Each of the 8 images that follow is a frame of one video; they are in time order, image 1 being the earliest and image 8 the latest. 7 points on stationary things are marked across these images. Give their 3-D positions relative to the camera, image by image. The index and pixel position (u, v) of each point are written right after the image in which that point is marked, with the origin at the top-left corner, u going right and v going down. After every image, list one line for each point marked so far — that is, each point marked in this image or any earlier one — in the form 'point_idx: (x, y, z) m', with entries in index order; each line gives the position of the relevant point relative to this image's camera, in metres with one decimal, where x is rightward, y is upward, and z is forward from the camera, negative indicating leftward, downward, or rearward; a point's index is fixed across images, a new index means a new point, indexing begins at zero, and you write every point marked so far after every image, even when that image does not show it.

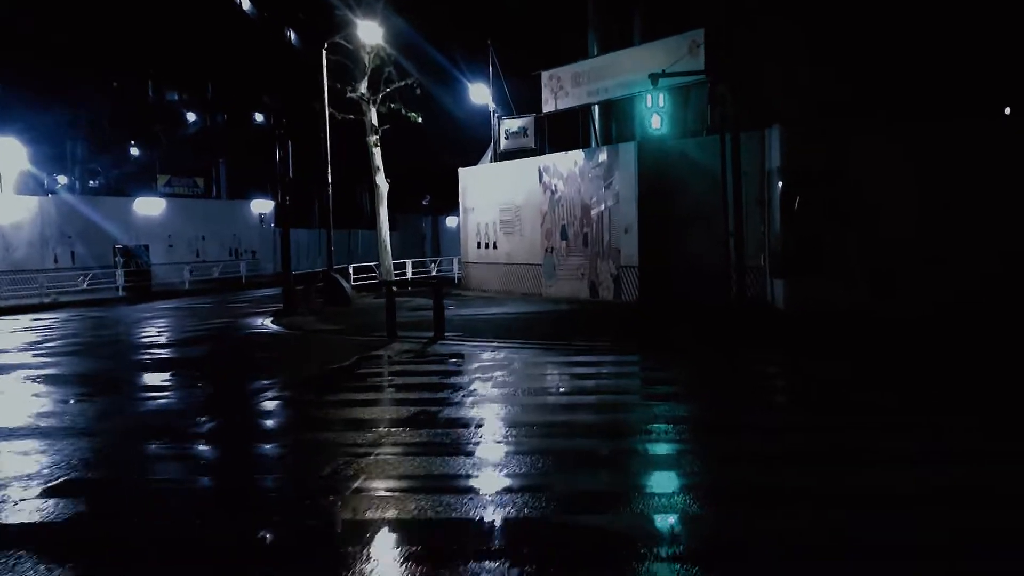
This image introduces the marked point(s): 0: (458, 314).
0: (-1.1, -0.5, +19.3) m
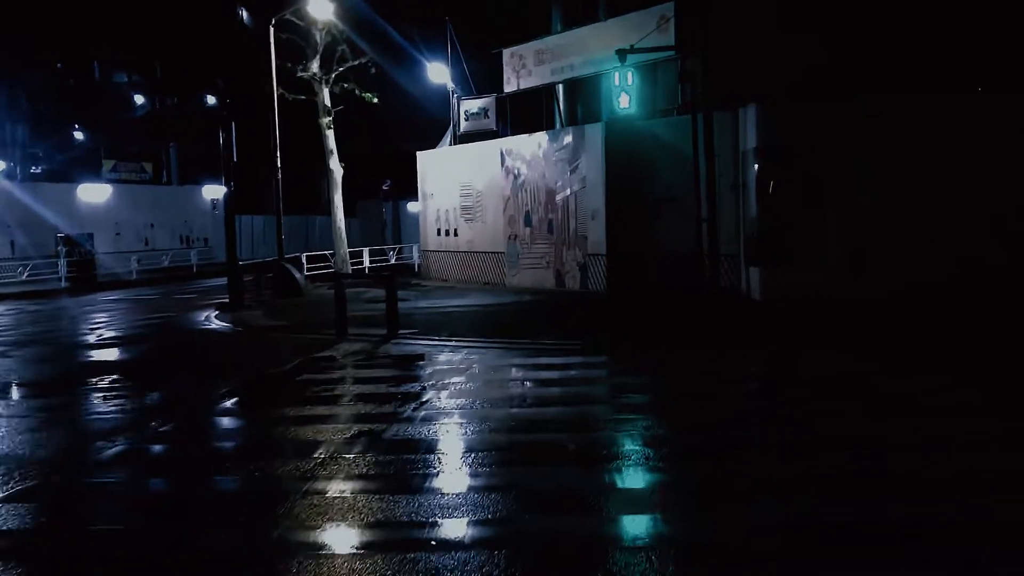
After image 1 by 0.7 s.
0: (-1.8, -0.3, +18.2) m
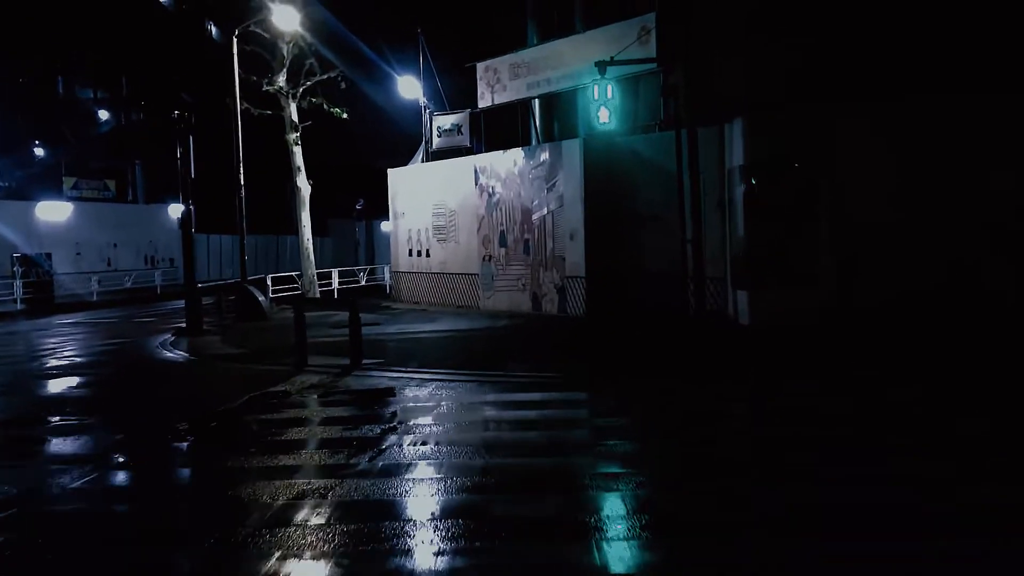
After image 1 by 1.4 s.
0: (-2.2, -0.8, +17.2) m
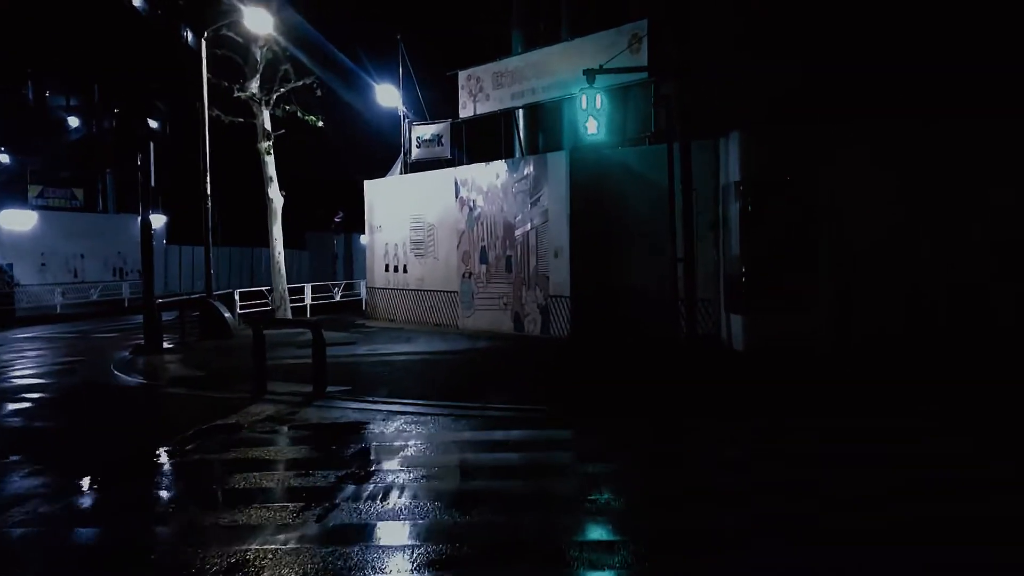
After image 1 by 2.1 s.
0: (-2.6, -1.1, +16.1) m
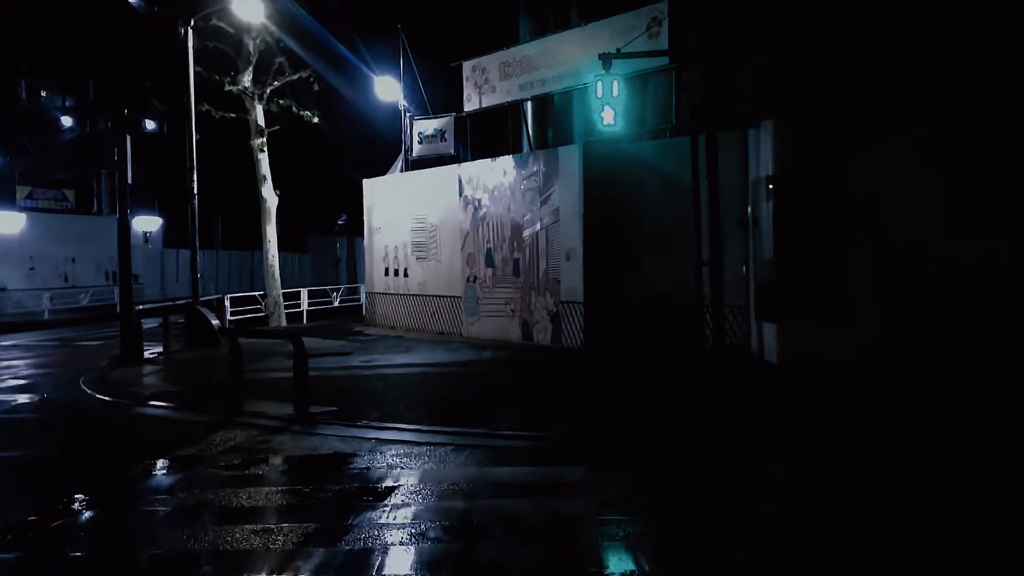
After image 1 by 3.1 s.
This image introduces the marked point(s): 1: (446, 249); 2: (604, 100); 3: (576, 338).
0: (-2.4, -1.1, +14.7) m
1: (-1.3, +0.8, +19.3) m
2: (+1.3, +2.7, +14.1) m
3: (+1.0, -0.8, +16.0) m
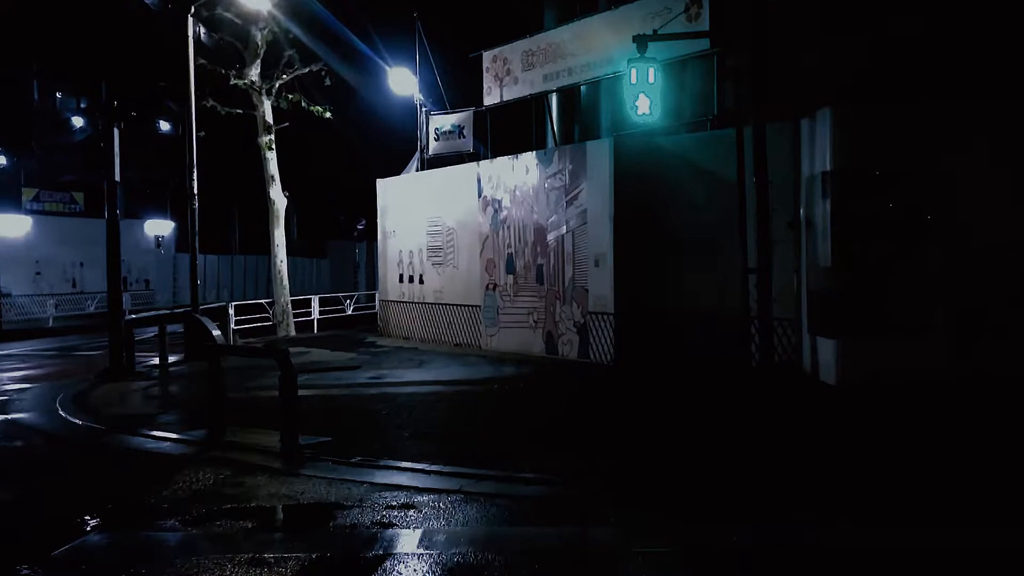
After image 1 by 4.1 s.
0: (-2.1, -1.3, +13.3) m
1: (-0.9, +0.6, +17.8) m
2: (+1.6, +2.6, +12.6) m
3: (+1.4, -0.9, +14.5) m
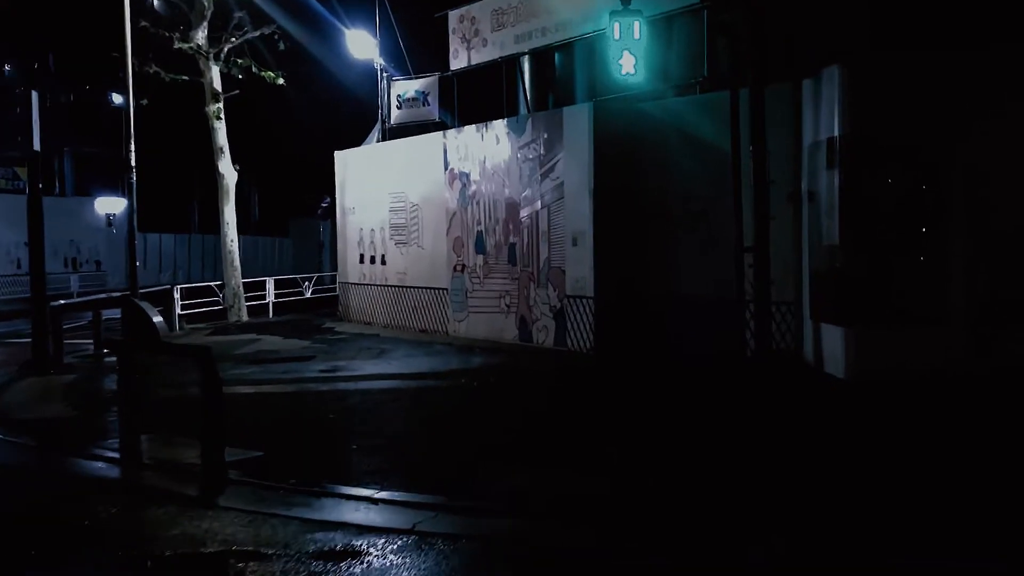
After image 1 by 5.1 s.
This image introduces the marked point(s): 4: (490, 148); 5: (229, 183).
0: (-2.5, -1.0, +11.9) m
1: (-1.4, +0.9, +16.4) m
2: (+1.3, +2.8, +11.3) m
3: (+1.0, -0.7, +13.2) m
4: (-0.3, +2.1, +14.8) m
5: (-5.6, +2.1, +19.7) m
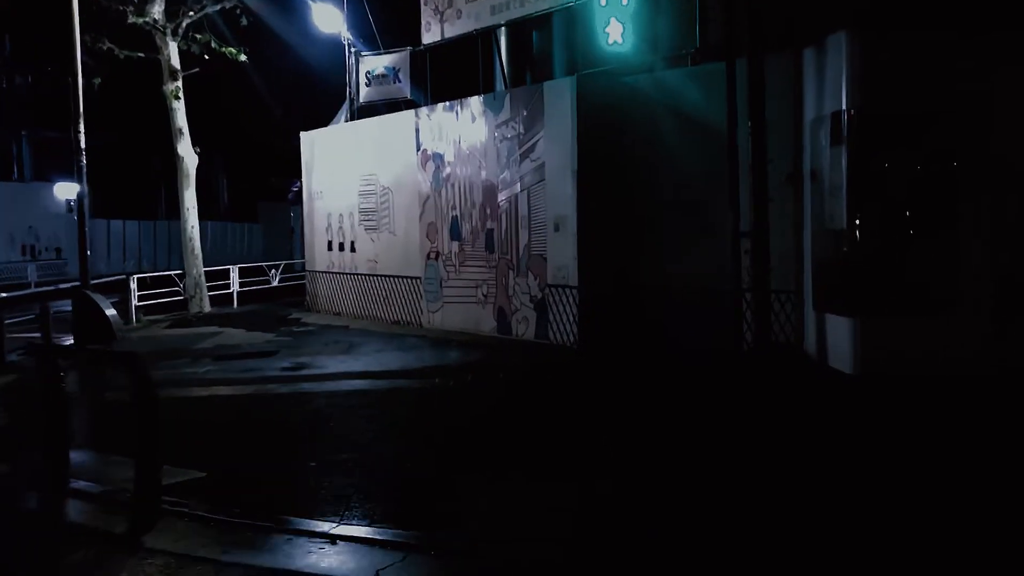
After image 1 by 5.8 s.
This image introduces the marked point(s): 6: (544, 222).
0: (-2.7, -0.9, +11.0) m
1: (-1.7, +1.1, +15.5) m
2: (+1.0, +2.9, +10.3) m
3: (+0.7, -0.5, +12.3) m
4: (-0.7, +2.3, +13.9) m
5: (-6.1, +2.3, +18.6) m
6: (+0.4, +0.8, +12.4) m
